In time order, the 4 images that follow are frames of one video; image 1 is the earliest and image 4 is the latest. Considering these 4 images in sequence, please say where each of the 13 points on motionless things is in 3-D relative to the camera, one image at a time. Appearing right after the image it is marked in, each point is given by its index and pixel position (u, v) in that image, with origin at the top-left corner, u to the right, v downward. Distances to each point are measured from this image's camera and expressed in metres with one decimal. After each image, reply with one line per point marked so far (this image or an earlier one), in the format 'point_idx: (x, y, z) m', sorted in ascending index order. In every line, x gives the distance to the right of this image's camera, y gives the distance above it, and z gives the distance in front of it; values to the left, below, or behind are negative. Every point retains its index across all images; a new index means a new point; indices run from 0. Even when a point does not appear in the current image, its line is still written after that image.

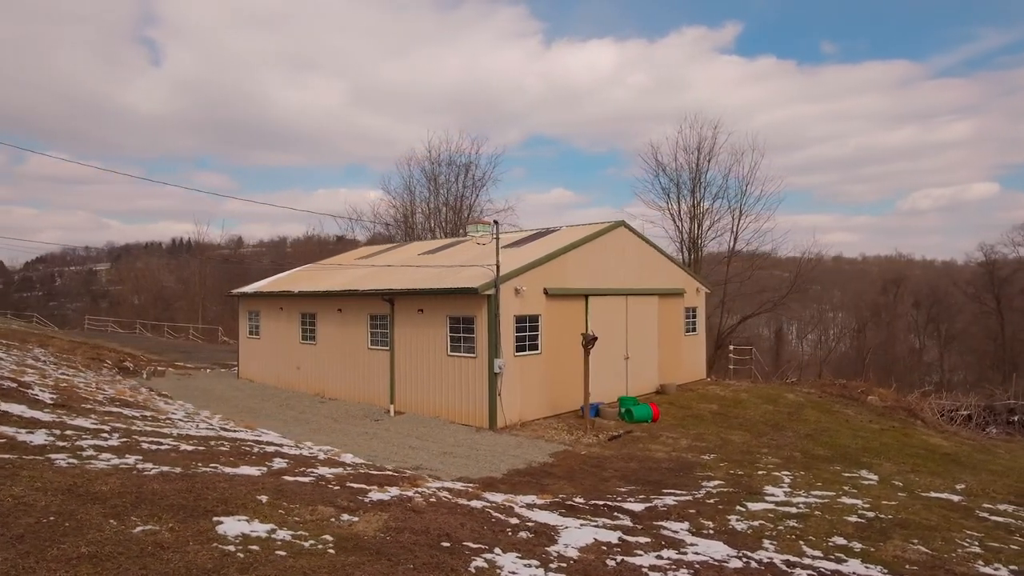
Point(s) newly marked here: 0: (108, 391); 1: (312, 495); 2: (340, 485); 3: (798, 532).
0: (-7.2, -1.8, +11.0) m
1: (-1.8, -1.8, +5.6) m
2: (-1.7, -1.9, +6.1) m
3: (+2.9, -2.5, +6.3) m
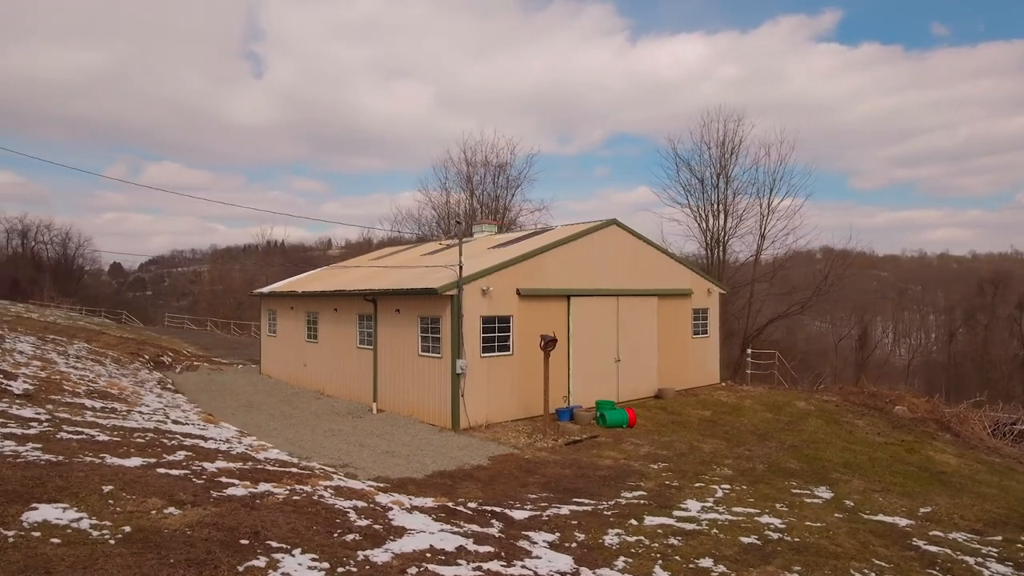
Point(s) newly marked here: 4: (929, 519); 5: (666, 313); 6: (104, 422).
0: (-7.8, -1.8, +11.9) m
1: (-3.2, -1.8, +5.8) m
2: (-3.1, -1.9, +6.4) m
3: (+1.5, -2.5, +5.9) m
4: (+5.1, -2.8, +7.7) m
5: (+3.8, -0.6, +15.5) m
6: (-5.5, -1.8, +8.5) m
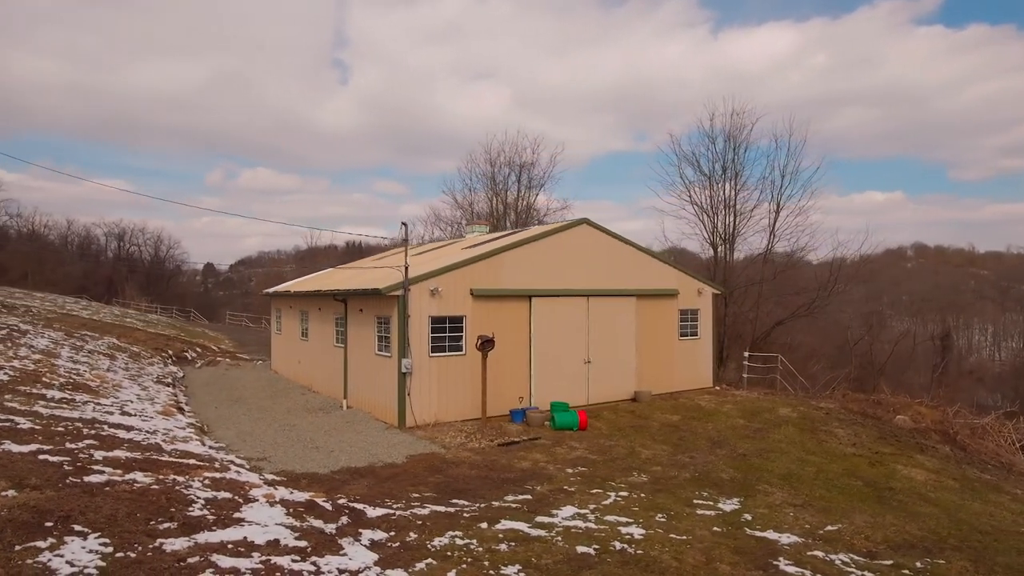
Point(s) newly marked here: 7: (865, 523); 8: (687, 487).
0: (-8.7, -1.8, +13.0) m
1: (-4.9, -1.8, +6.3) m
2: (-4.7, -1.9, +6.9) m
3: (-0.3, -2.5, +5.9) m
4: (+3.6, -2.8, +7.2) m
5: (+3.2, -0.6, +15.1) m
6: (-6.9, -1.8, +9.3) m
7: (+4.3, -2.9, +7.7) m
8: (+2.5, -2.8, +8.8) m
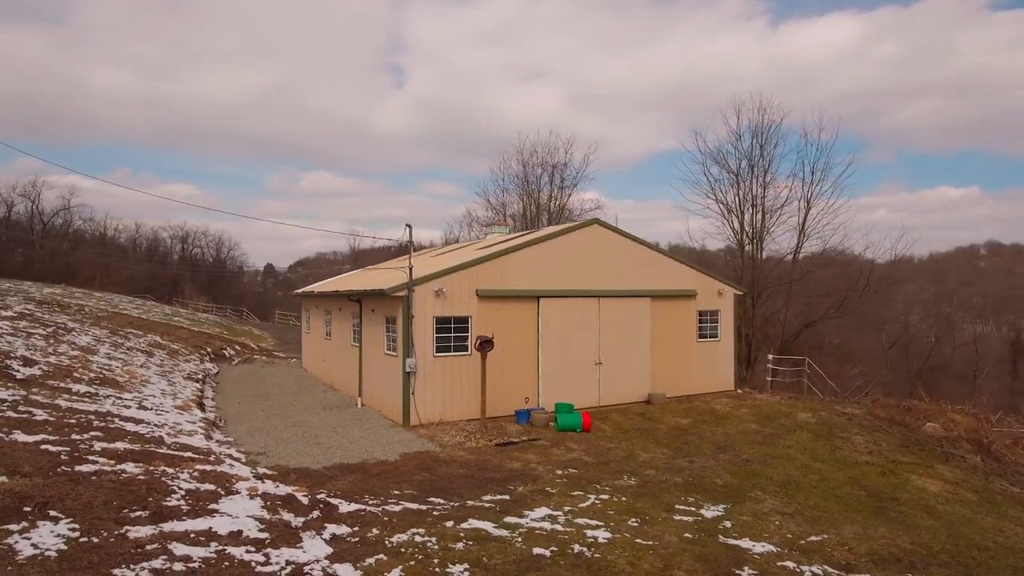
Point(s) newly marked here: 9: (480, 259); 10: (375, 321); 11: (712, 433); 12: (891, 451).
0: (-8.6, -1.8, +13.8) m
1: (-5.3, -1.9, +6.8) m
2: (-5.1, -2.0, +7.3) m
3: (-0.7, -2.5, +6.0) m
4: (+3.2, -2.9, +6.9) m
5: (+3.6, -0.7, +14.9) m
6: (-7.0, -1.8, +9.9) m
7: (+4.0, -2.9, +7.4) m
8: (+2.2, -2.8, +8.6) m
9: (-0.6, +0.6, +12.5) m
10: (-2.9, -0.7, +13.4) m
11: (+3.9, -2.8, +12.1) m
12: (+7.0, -3.0, +11.5) m
